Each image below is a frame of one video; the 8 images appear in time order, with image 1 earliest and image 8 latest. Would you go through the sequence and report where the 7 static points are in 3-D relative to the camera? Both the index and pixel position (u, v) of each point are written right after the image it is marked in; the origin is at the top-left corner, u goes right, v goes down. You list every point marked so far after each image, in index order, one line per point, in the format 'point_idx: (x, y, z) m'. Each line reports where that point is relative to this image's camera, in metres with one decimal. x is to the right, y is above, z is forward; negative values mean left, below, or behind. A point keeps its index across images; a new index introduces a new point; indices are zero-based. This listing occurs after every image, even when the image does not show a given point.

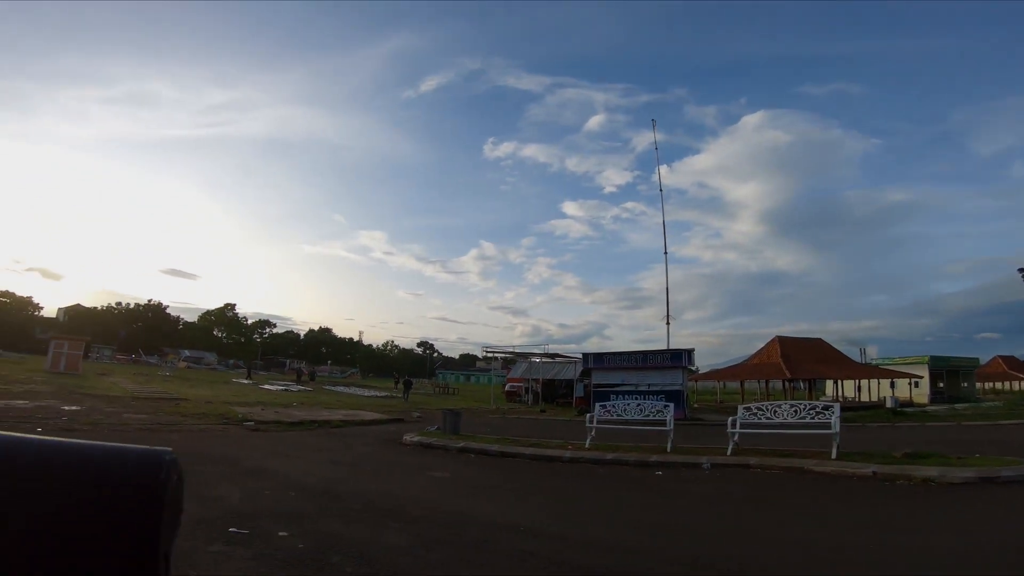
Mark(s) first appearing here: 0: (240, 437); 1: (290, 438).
0: (-6.4, -3.5, +13.4) m
1: (-5.5, -3.7, +14.1) m
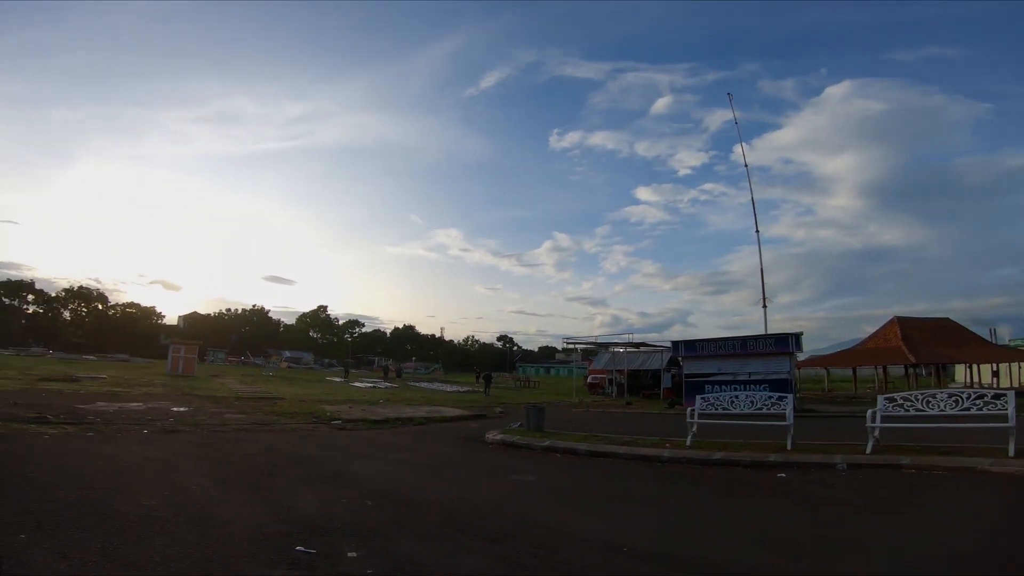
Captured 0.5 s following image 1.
0: (-4.4, -3.5, +13.4) m
1: (-3.4, -3.6, +13.9) m
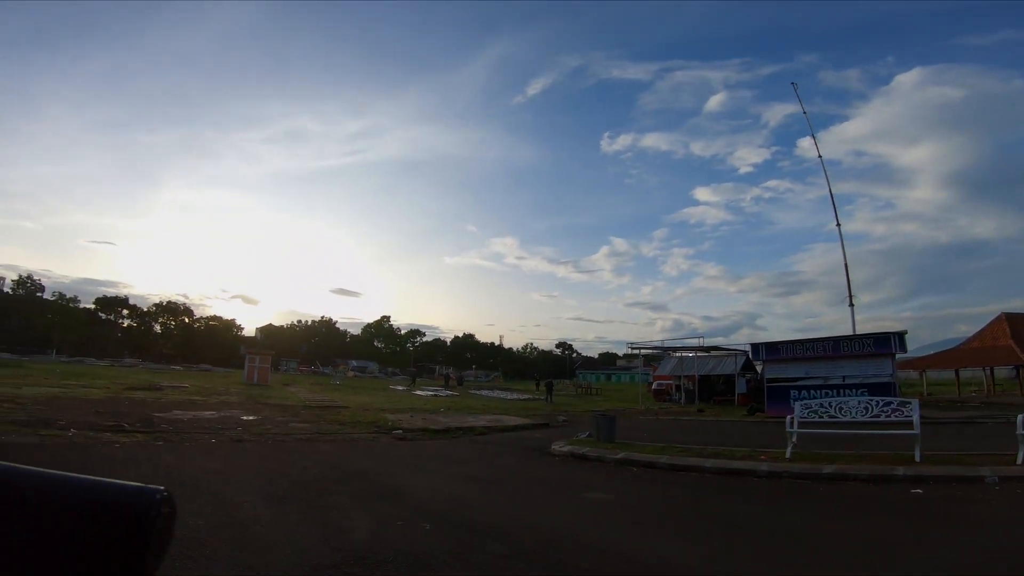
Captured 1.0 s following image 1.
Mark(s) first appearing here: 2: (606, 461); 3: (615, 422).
0: (-2.9, -3.6, +12.9) m
1: (-1.9, -3.7, +13.3) m
2: (+1.7, -3.1, +10.3) m
3: (+2.2, -2.9, +12.4) m
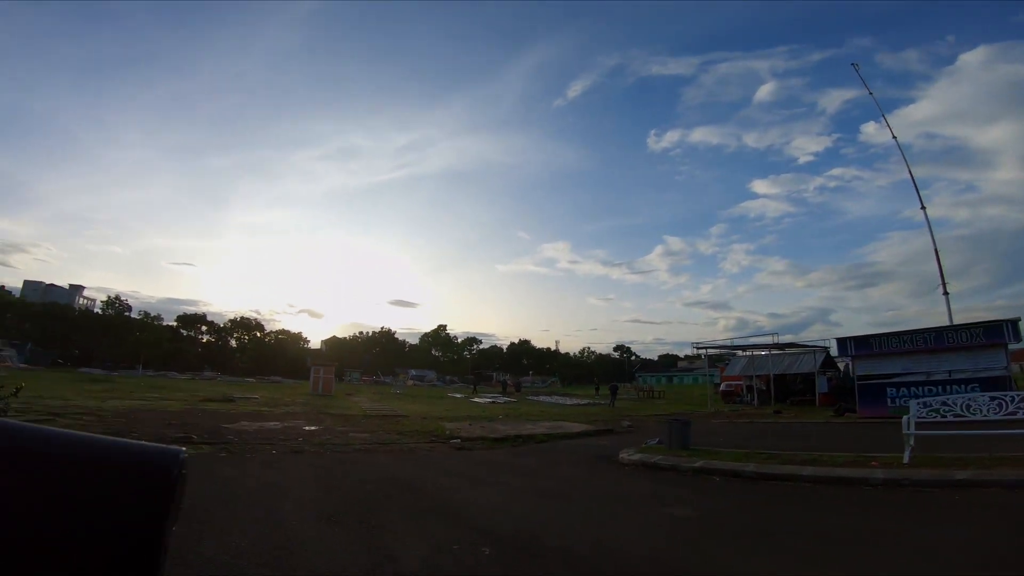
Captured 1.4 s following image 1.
0: (-1.5, -3.6, +12.3) m
1: (-0.5, -3.7, +12.7) m
2: (+2.8, -2.9, +9.3) m
3: (+3.5, -2.7, +11.4) m
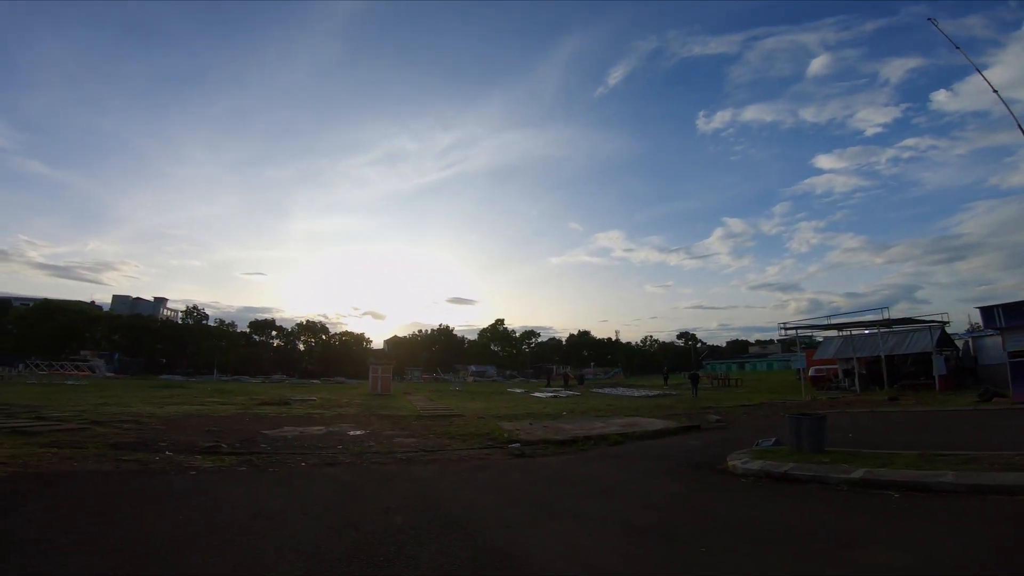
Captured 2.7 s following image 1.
0: (-0.3, -3.2, +10.1) m
1: (+0.8, -3.2, +10.4) m
2: (+3.7, -2.3, +6.7) m
3: (+4.6, -2.0, +8.7) m
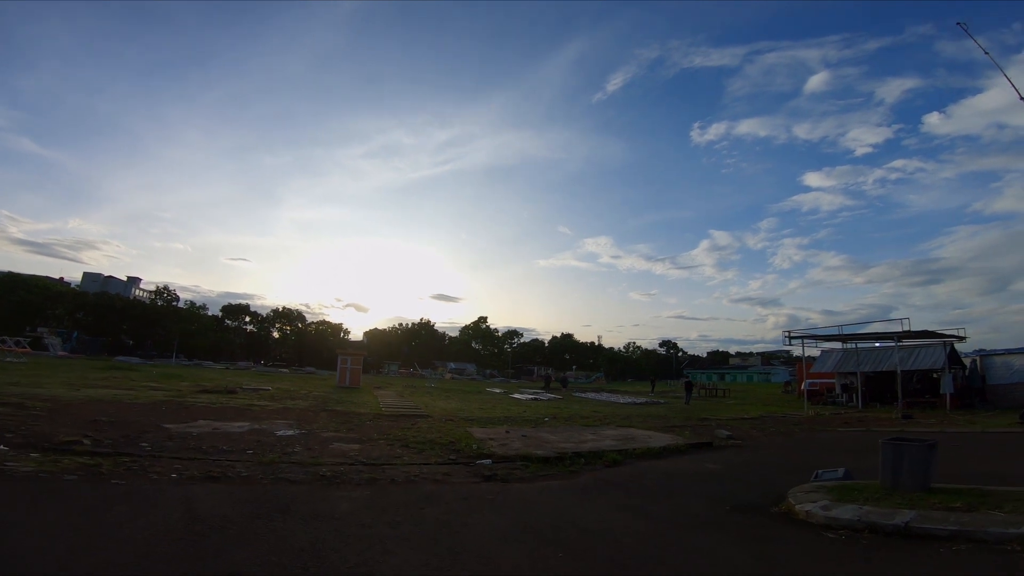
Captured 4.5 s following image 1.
0: (-0.7, -2.6, +7.0) m
1: (+0.4, -2.7, +7.3) m
2: (+3.4, -1.9, +3.8) m
3: (+4.3, -1.7, +5.8) m
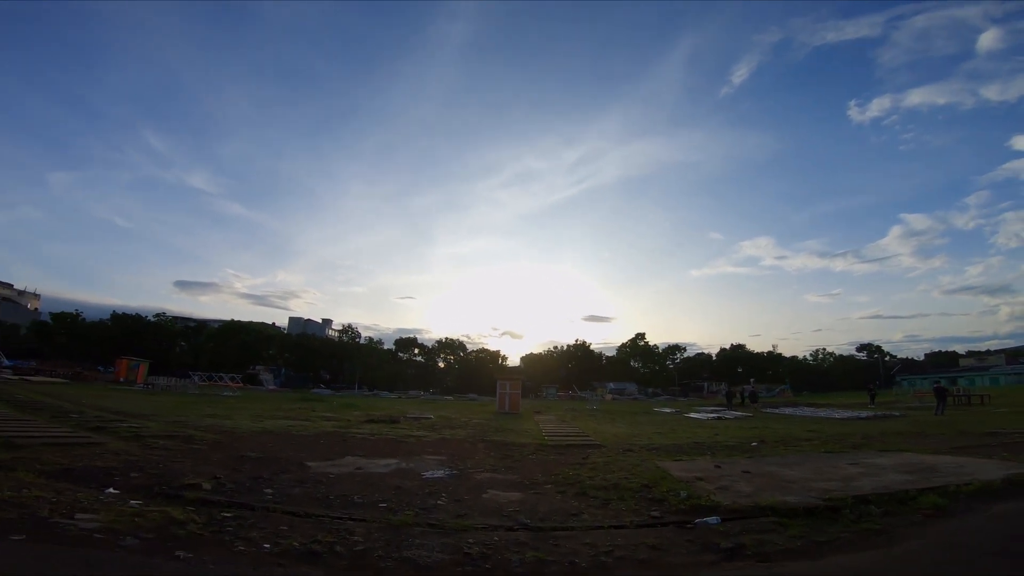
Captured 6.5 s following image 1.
0: (+1.2, -2.2, +3.8) m
1: (+2.3, -2.2, +3.8) m
2: (+4.2, -1.1, -0.4) m
3: (+5.6, -0.9, +1.3) m
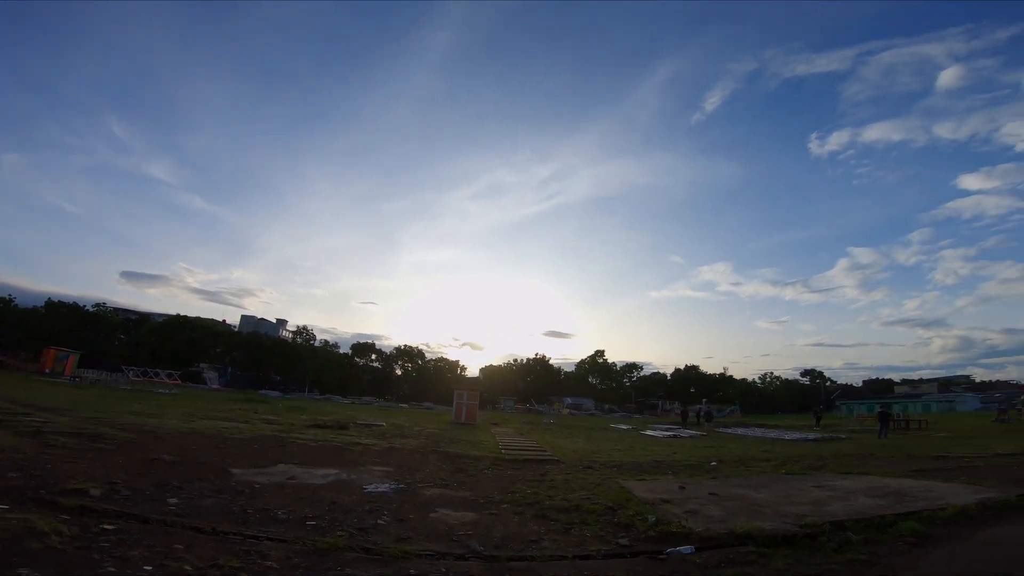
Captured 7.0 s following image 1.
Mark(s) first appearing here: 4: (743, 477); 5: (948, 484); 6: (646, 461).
0: (+0.9, -2.1, +2.9) m
1: (+2.0, -2.2, +3.0) m
2: (+4.3, -1.1, -1.0) m
3: (+5.5, -1.0, +0.8) m
4: (+4.5, -3.8, +11.6) m
5: (+7.9, -3.6, +10.4) m
6: (+3.8, -4.9, +16.6) m
